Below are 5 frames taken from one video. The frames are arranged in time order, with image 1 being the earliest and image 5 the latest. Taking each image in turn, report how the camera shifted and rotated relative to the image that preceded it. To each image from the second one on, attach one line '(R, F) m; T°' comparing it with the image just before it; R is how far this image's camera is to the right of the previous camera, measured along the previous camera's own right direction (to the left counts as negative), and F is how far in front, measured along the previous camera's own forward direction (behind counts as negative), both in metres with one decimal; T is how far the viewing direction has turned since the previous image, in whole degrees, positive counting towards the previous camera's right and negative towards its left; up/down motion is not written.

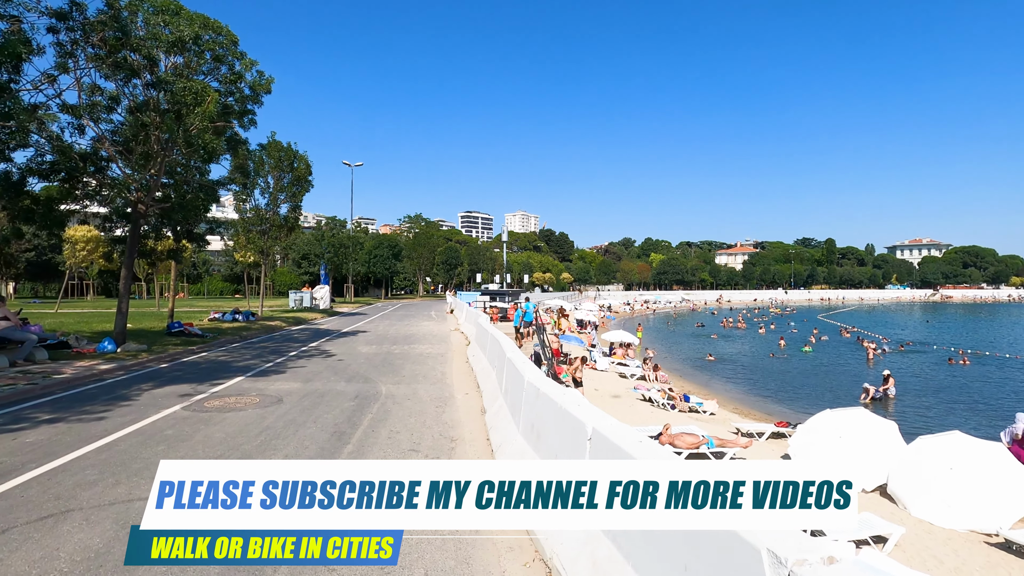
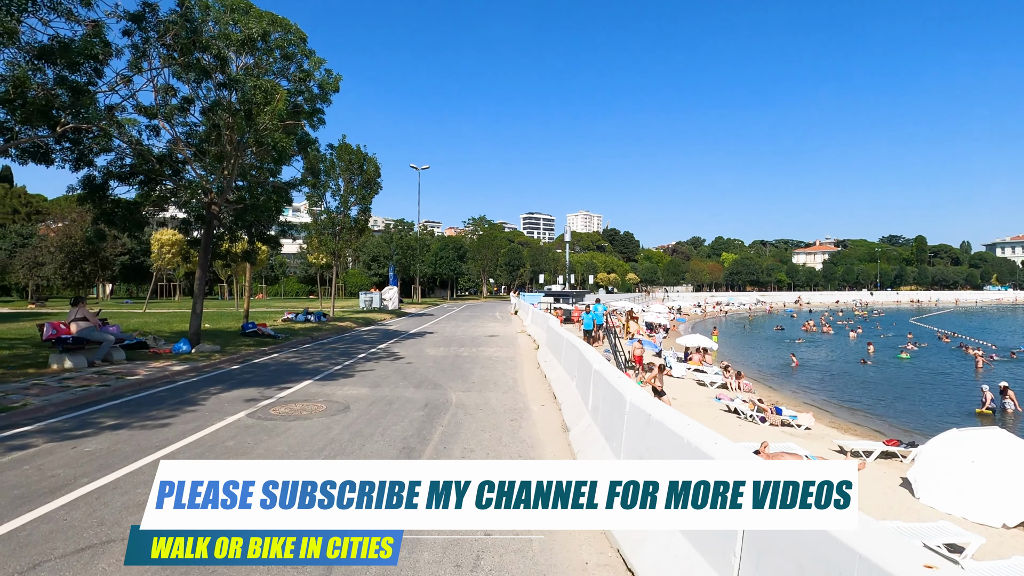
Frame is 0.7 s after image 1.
(-0.3, +0.9) m; -6°
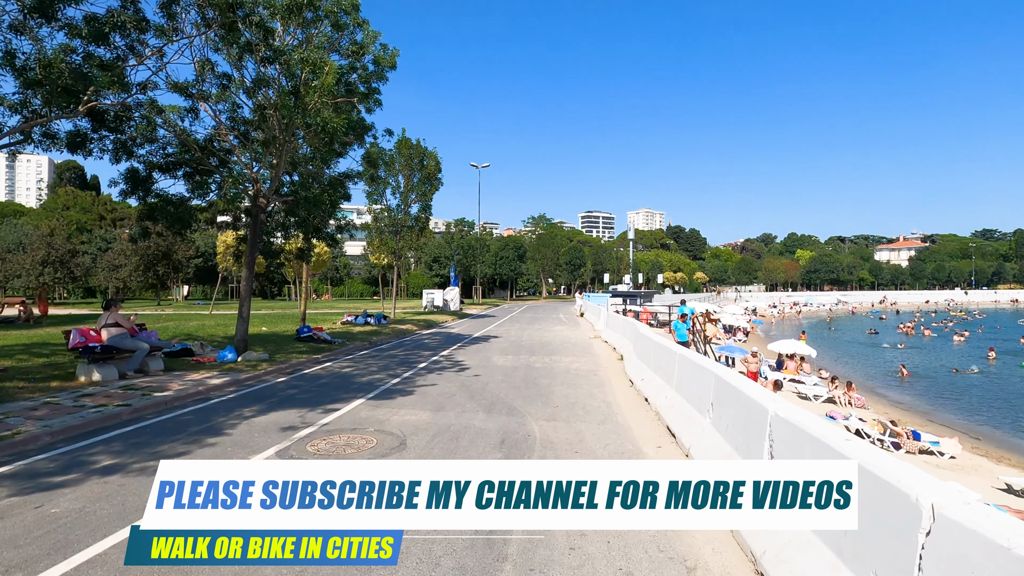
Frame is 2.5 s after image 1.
(-0.5, +2.1) m; -6°
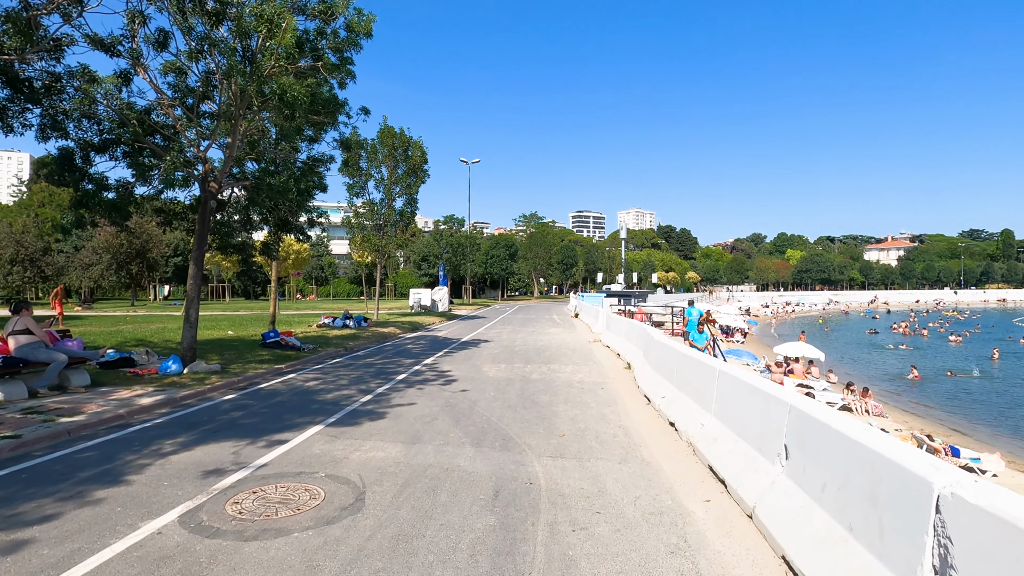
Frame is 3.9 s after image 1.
(-0.1, +1.7) m; +1°
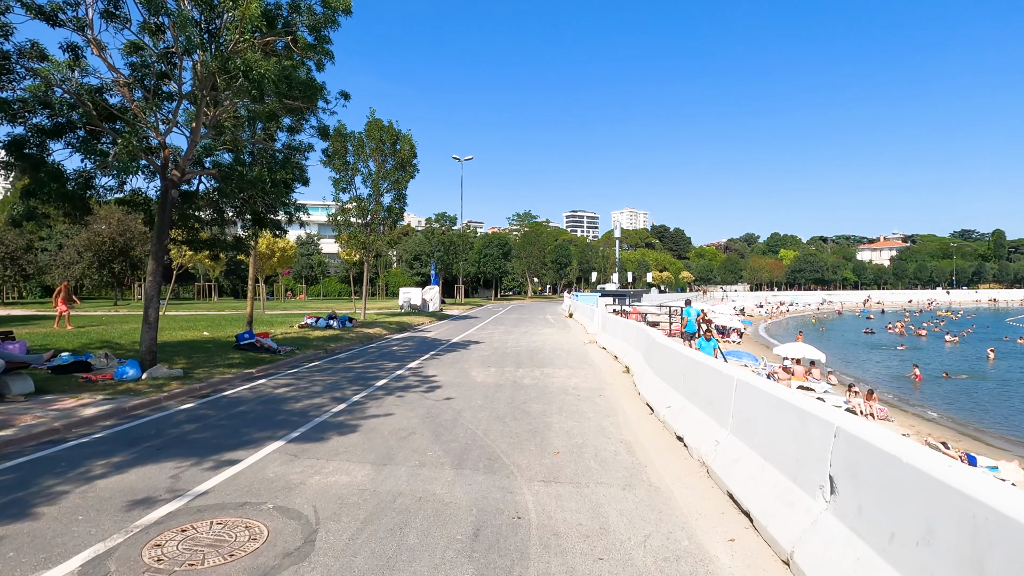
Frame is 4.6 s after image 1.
(+0.1, +0.9) m; +1°
